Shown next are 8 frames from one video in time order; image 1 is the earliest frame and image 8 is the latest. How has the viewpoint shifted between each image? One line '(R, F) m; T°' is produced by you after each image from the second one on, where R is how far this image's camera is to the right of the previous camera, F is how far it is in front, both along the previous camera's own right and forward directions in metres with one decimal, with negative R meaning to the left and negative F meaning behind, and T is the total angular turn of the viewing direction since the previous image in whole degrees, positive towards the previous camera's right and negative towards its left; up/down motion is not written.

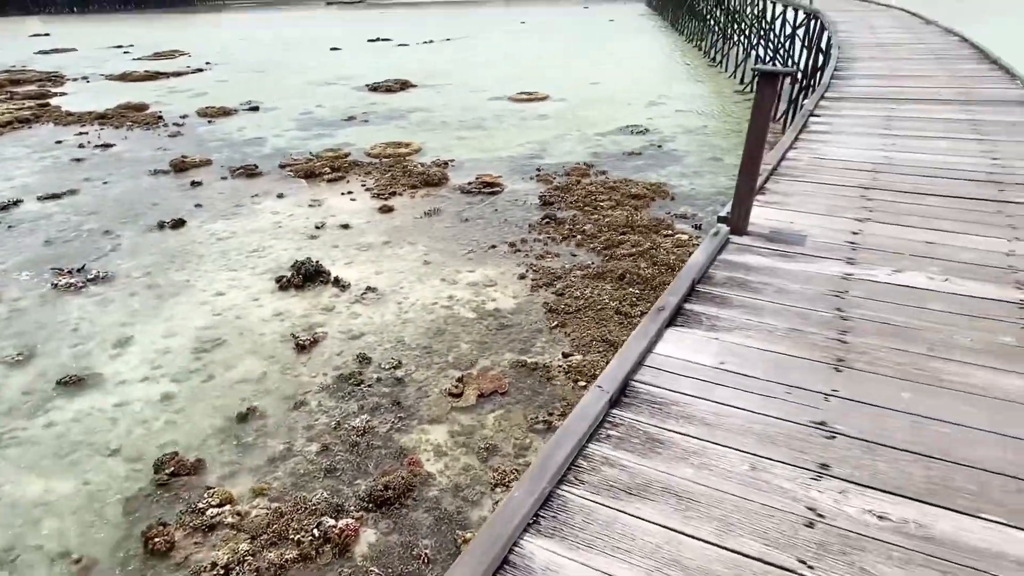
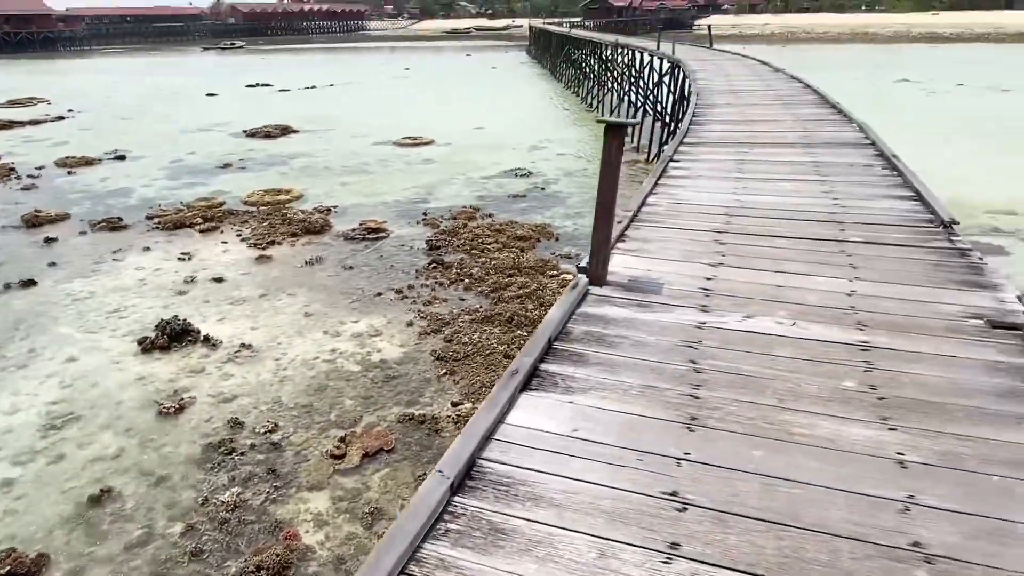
(+0.1, +0.1) m; +9°
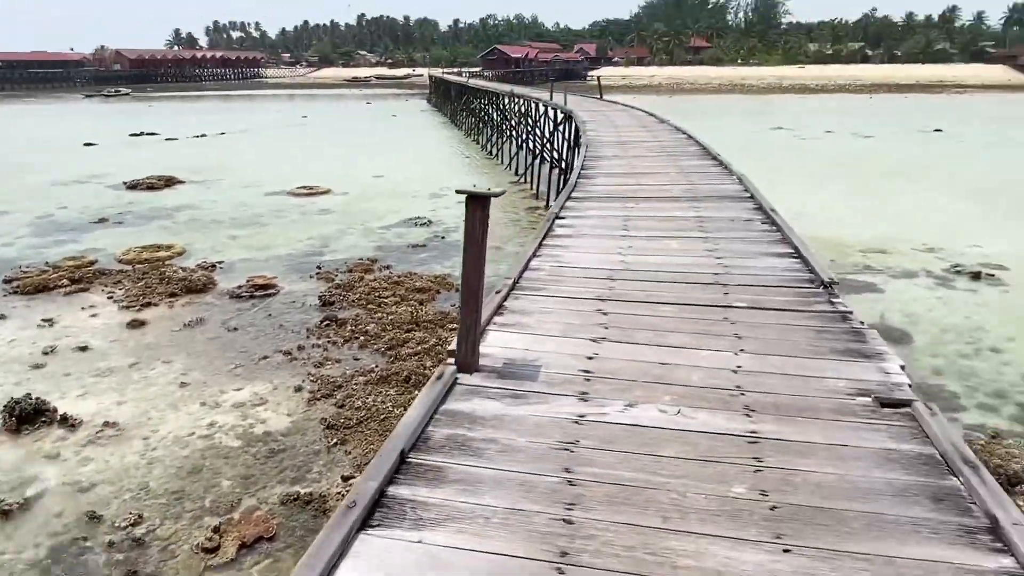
(+0.1, +0.2) m; +8°
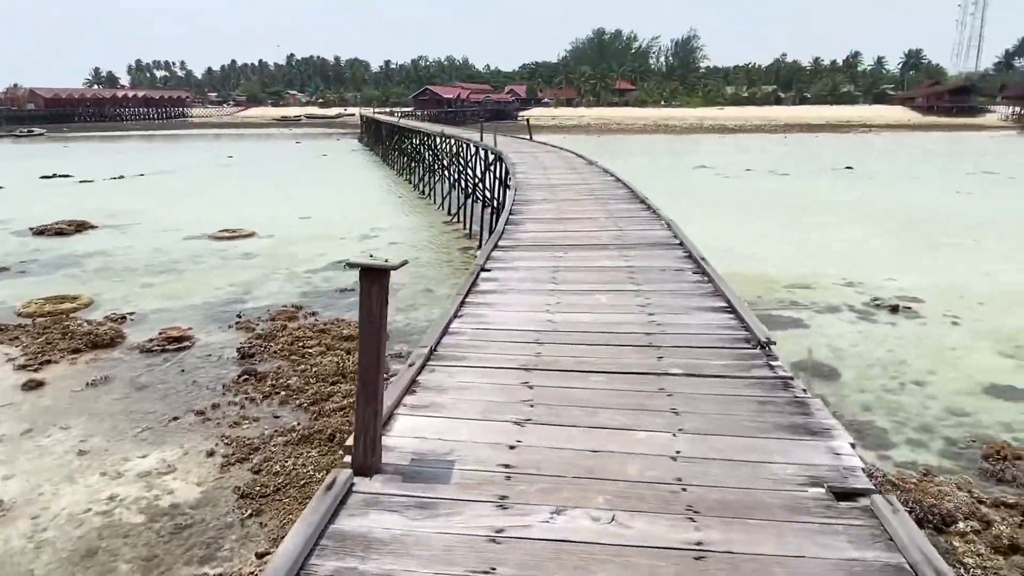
(+0.1, +0.2) m; +5°
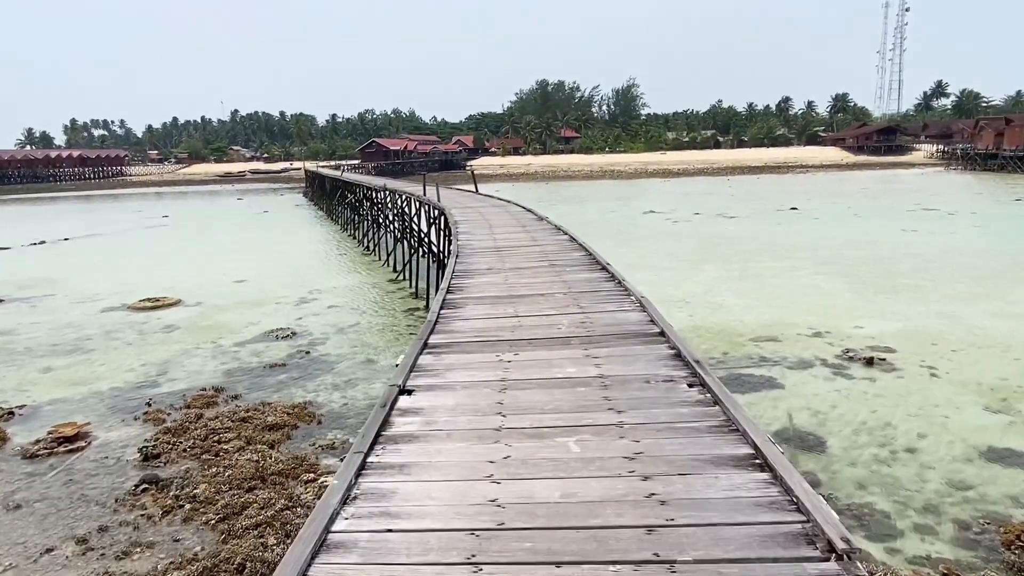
(+0.1, +0.8) m; +4°
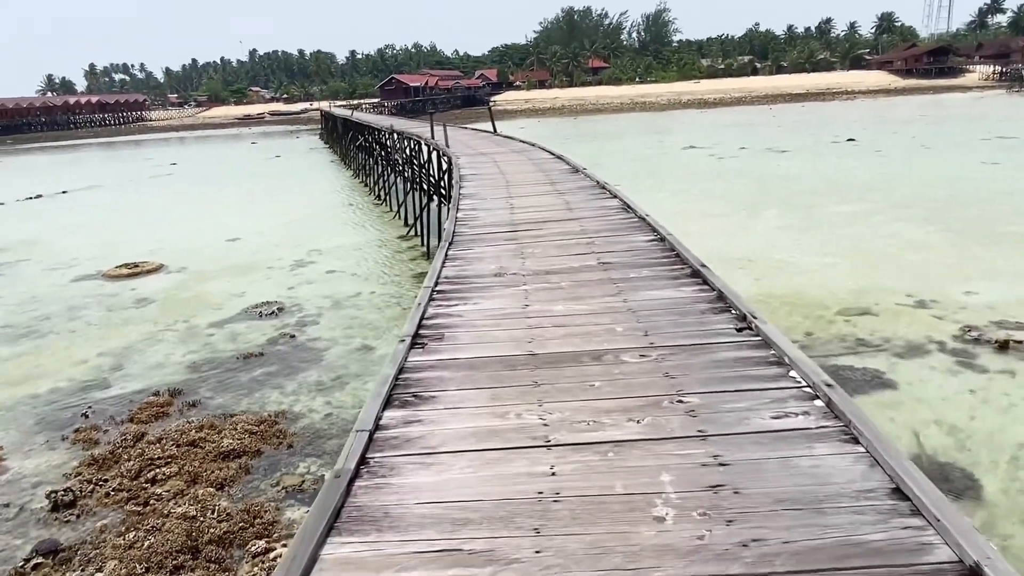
(0.0, +1.9) m; -2°
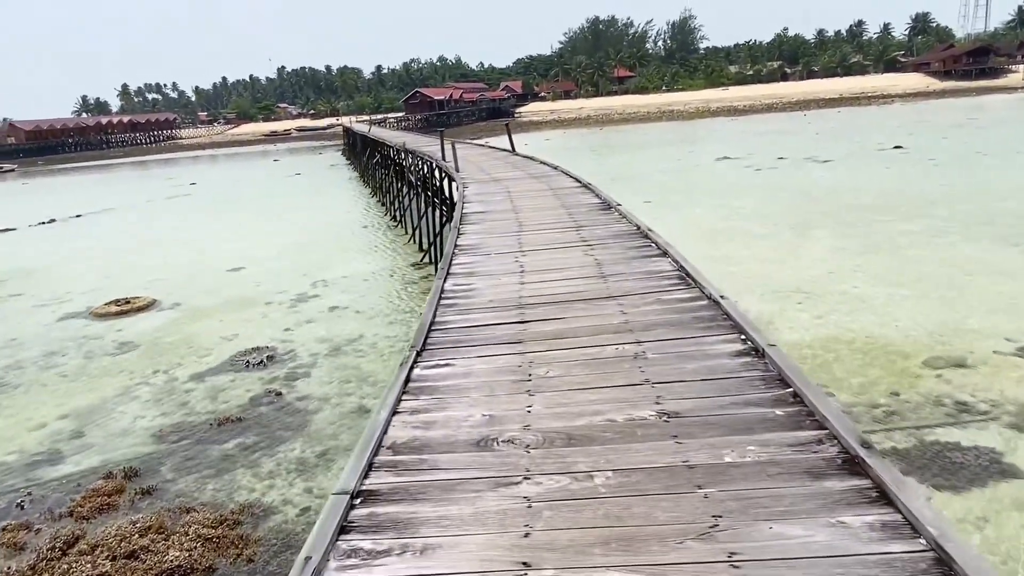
(+0.1, +1.2) m; -2°
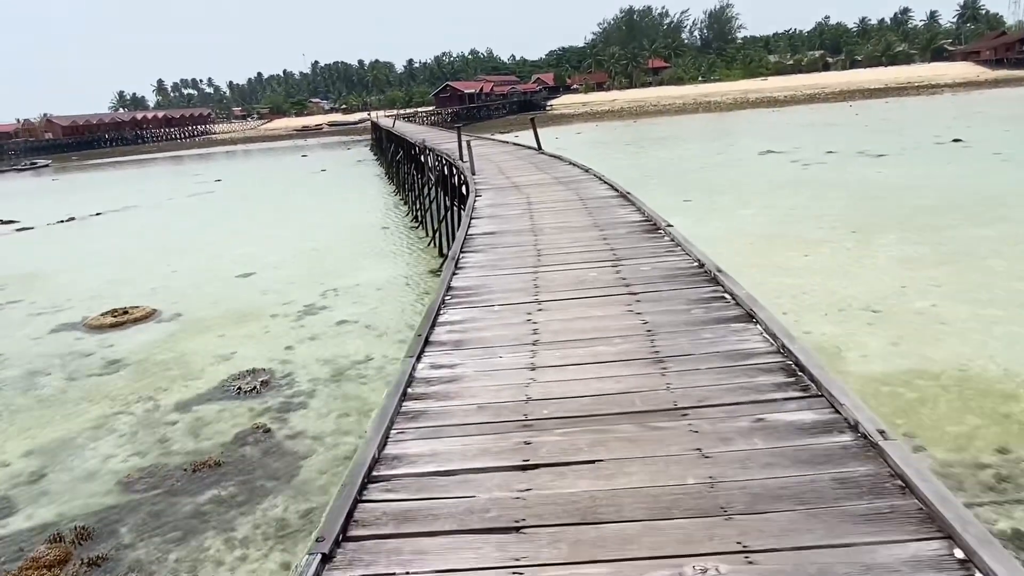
(+0.1, +1.0) m; -3°
